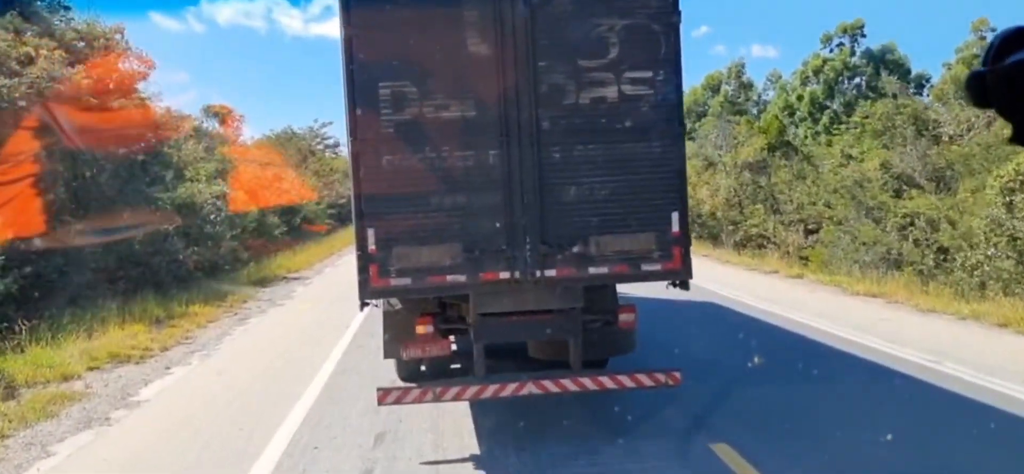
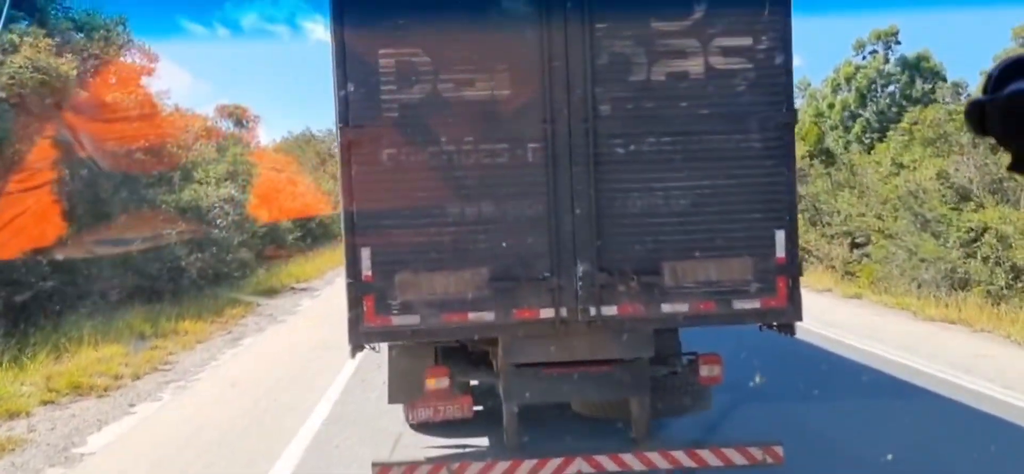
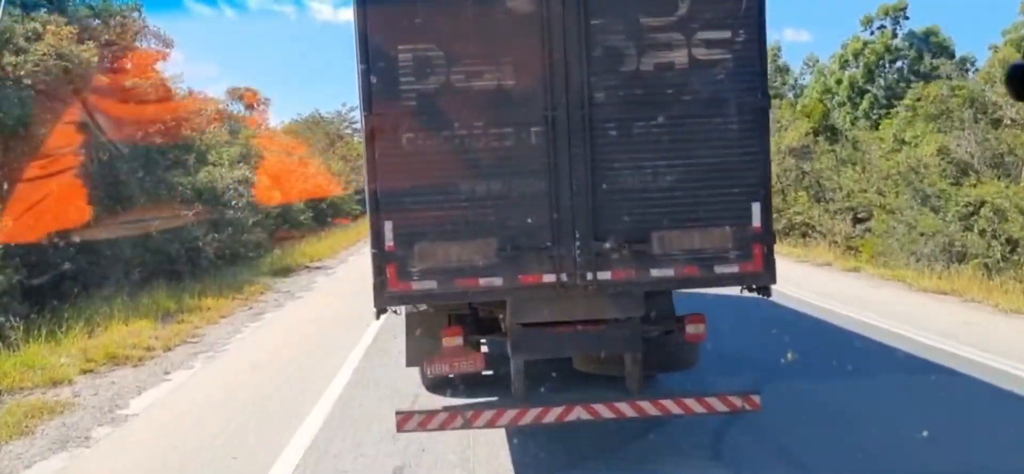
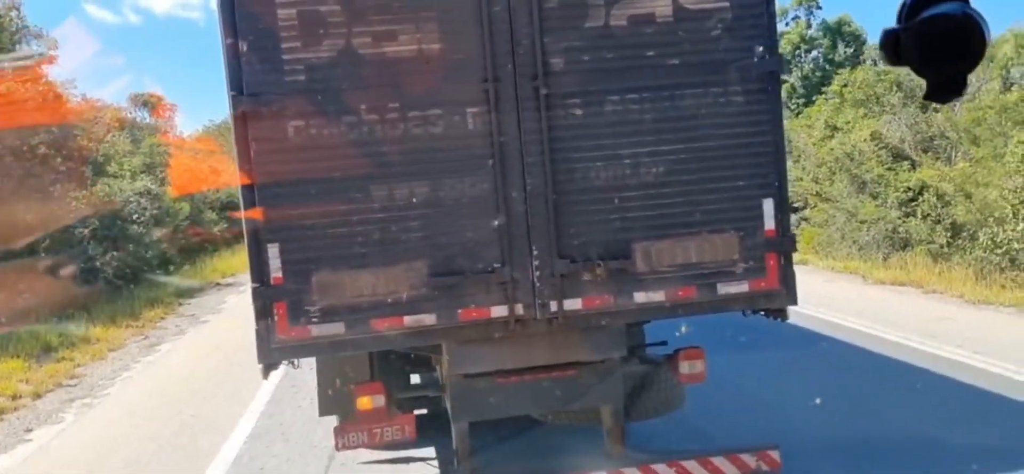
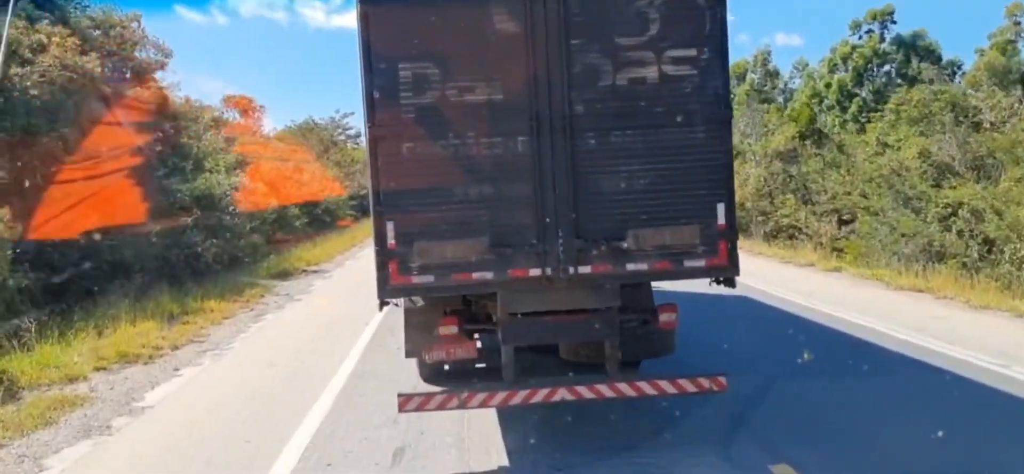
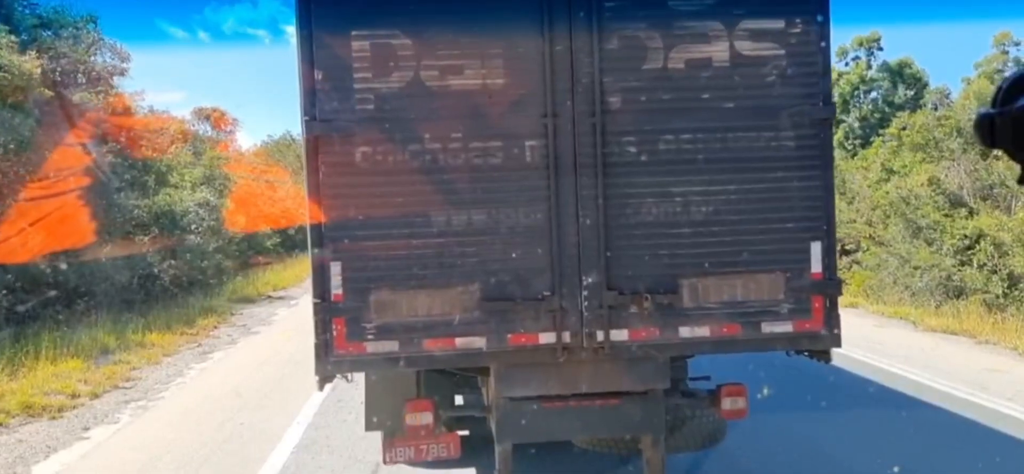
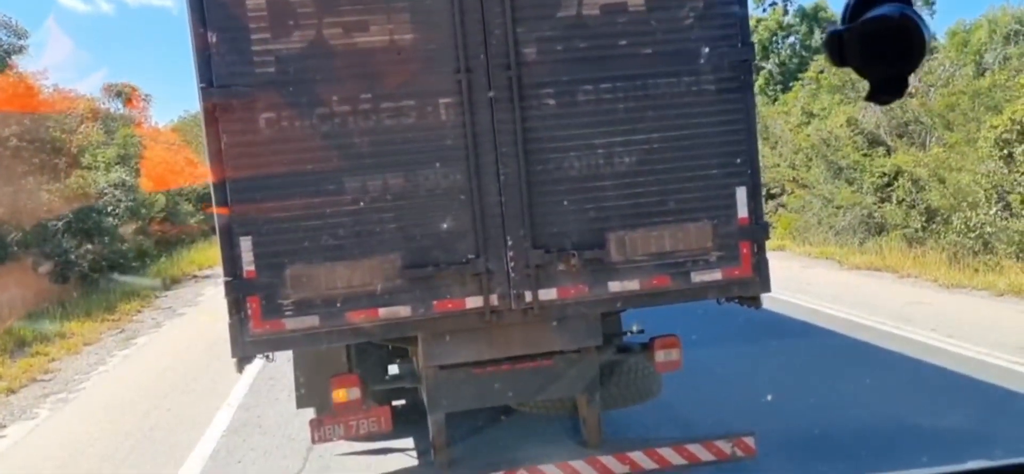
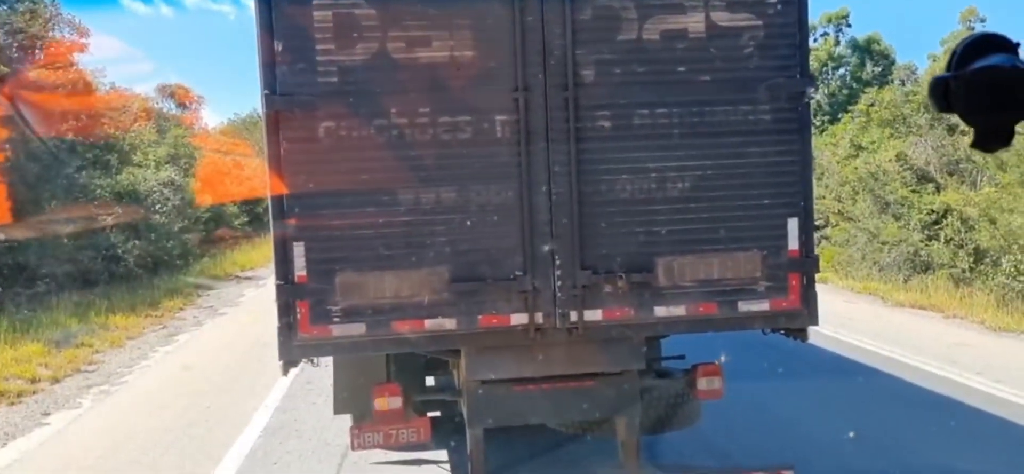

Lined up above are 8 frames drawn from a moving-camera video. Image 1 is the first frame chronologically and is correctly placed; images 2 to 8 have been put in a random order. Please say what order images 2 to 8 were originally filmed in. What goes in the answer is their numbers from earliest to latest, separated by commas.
5, 3, 2, 6, 8, 4, 7
